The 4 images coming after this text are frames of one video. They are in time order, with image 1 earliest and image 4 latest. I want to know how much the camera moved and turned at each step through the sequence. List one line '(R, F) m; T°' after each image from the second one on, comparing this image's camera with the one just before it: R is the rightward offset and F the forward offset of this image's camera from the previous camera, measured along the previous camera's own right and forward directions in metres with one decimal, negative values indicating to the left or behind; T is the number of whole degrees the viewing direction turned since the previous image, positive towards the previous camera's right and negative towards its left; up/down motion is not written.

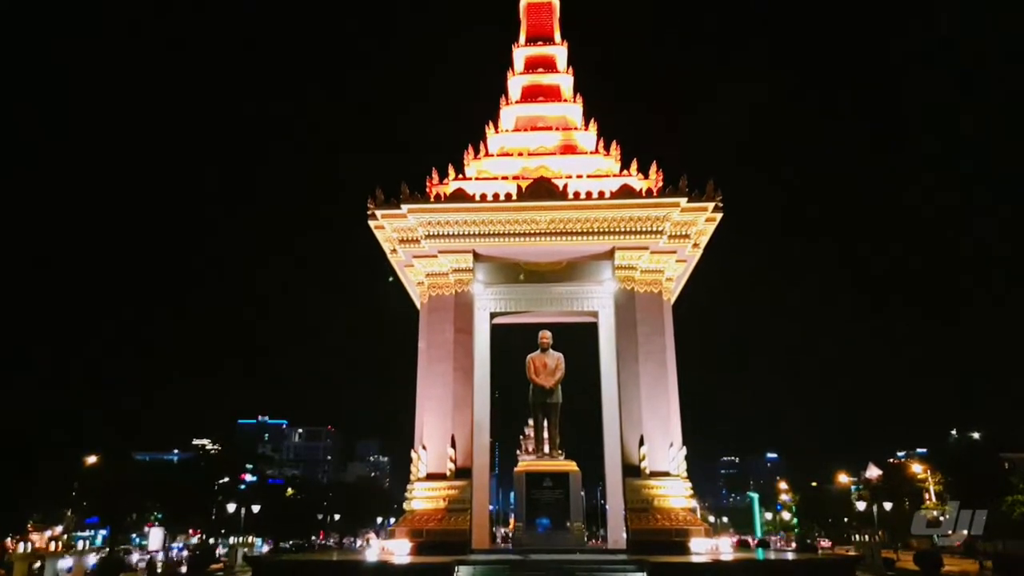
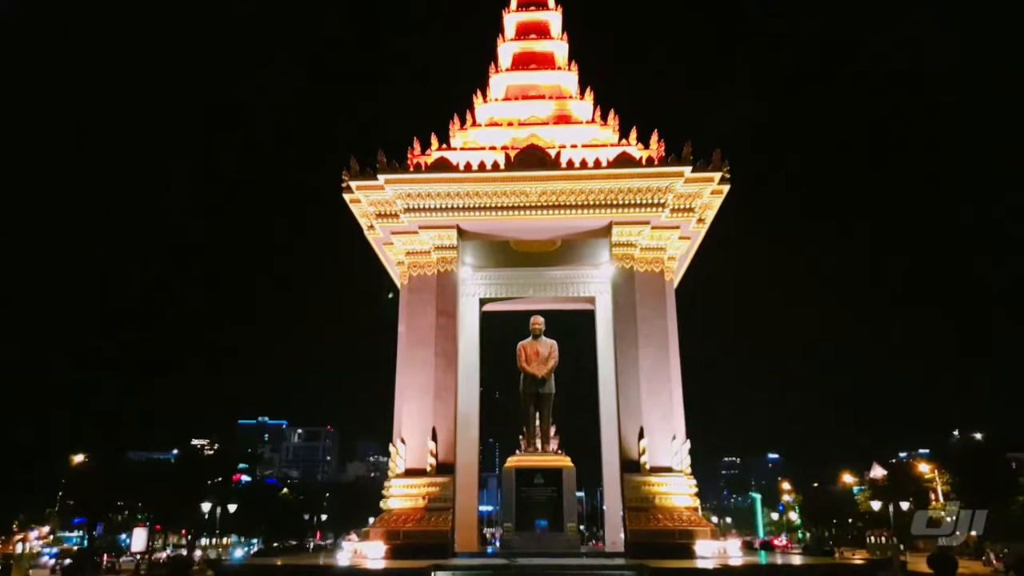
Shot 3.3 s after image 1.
(+0.3, +1.6) m; 0°
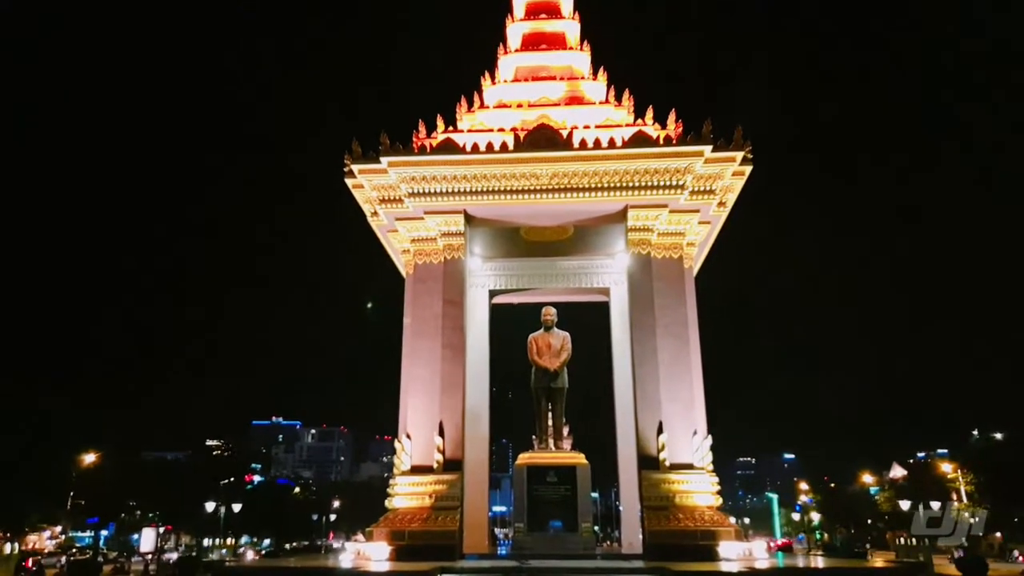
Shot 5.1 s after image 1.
(0.0, +0.9) m; -1°
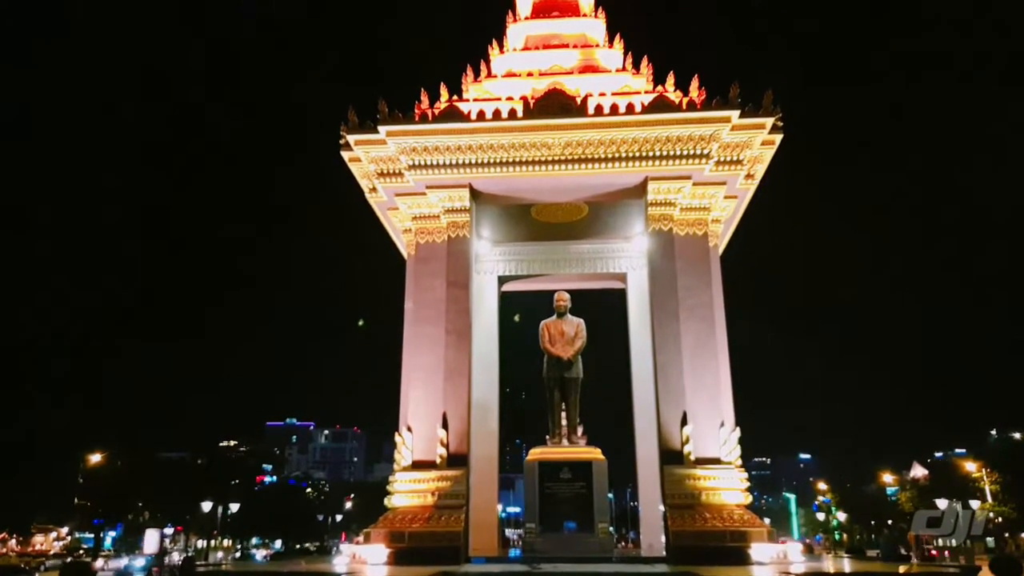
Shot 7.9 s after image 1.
(+0.1, +1.3) m; -1°
